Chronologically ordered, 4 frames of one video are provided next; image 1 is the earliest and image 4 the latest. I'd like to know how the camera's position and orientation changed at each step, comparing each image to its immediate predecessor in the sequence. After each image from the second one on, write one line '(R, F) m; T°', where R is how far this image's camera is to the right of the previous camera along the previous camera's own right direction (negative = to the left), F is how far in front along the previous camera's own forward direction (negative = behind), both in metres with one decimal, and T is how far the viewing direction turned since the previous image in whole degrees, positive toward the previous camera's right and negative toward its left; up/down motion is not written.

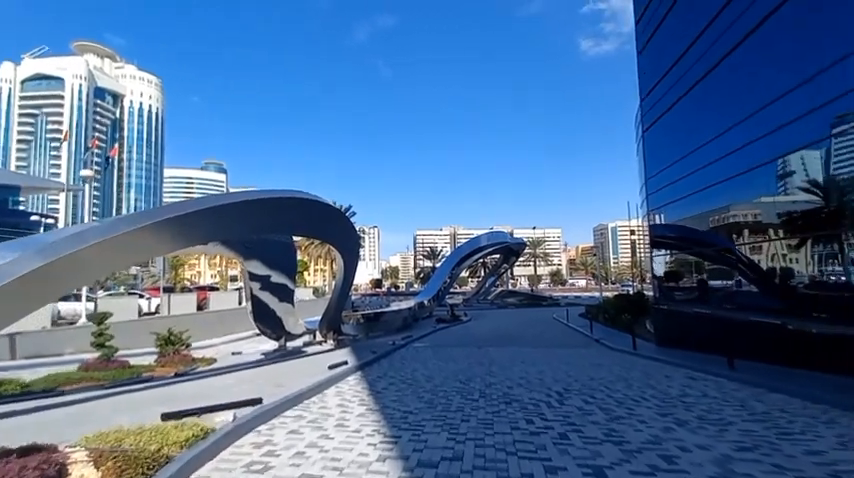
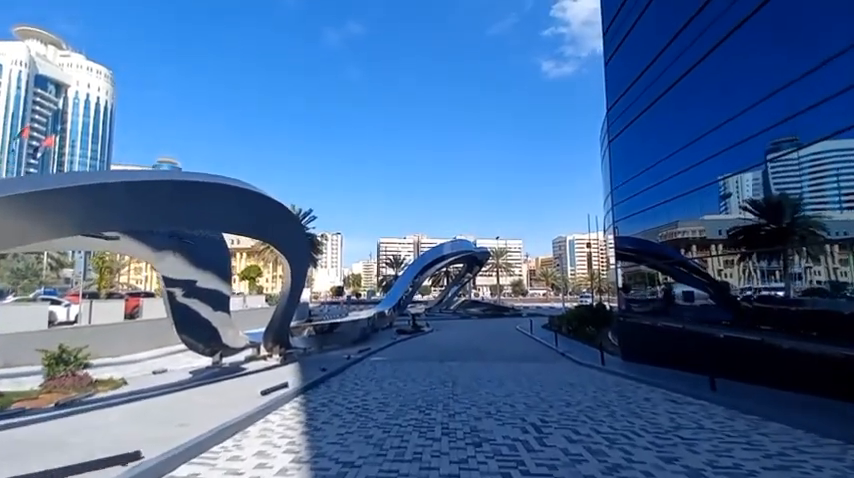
(+0.1, +1.3) m; +5°
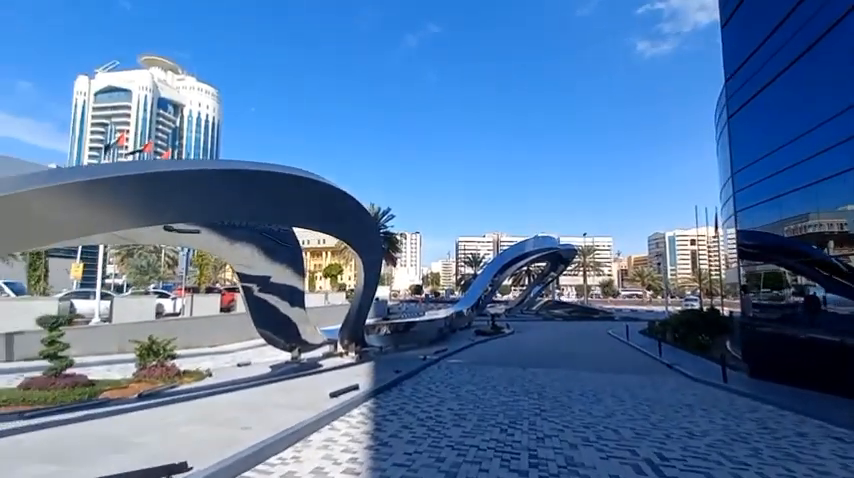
(0.0, +0.9) m; -11°
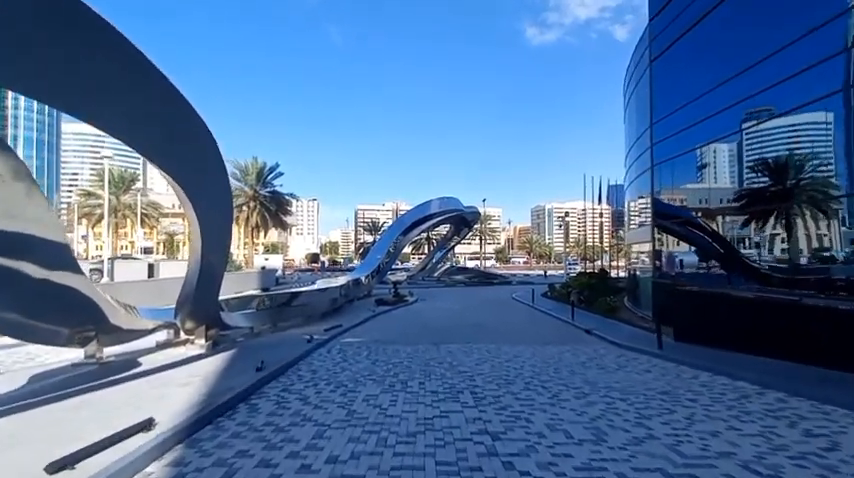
(+0.4, +3.7) m; +14°
